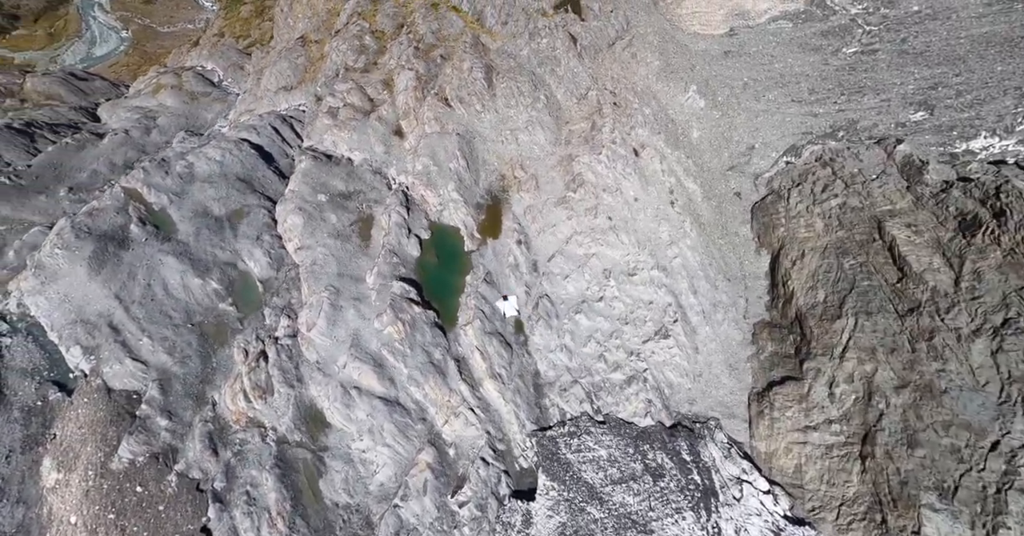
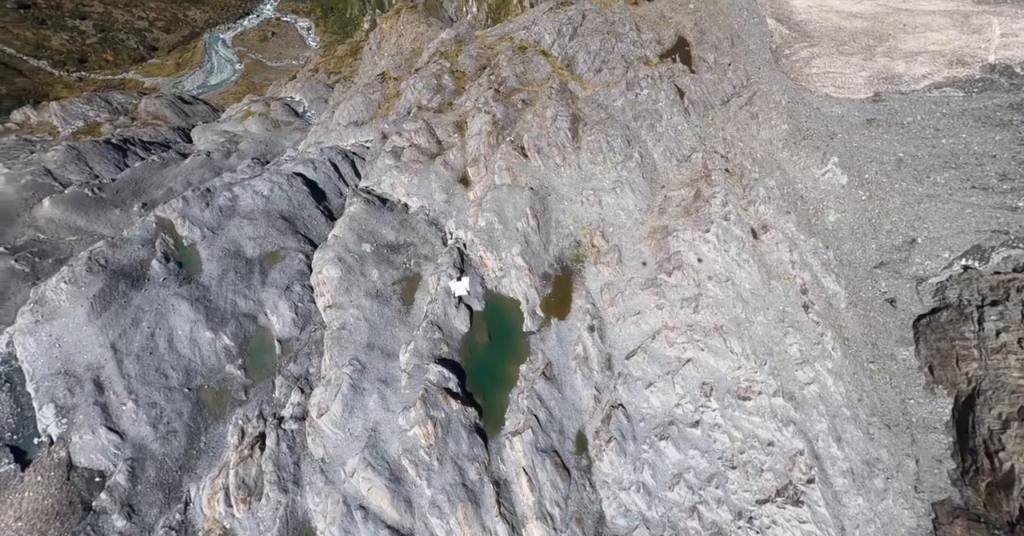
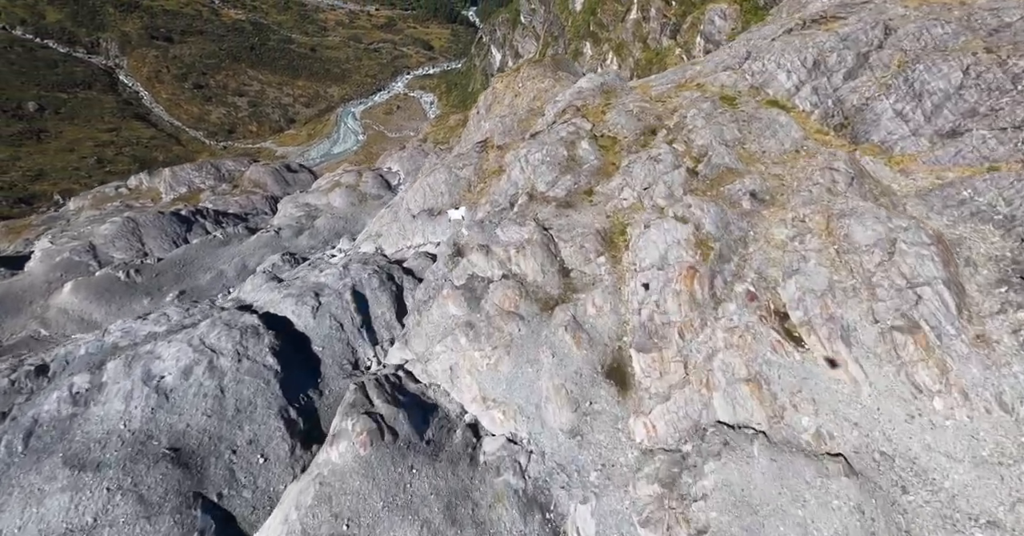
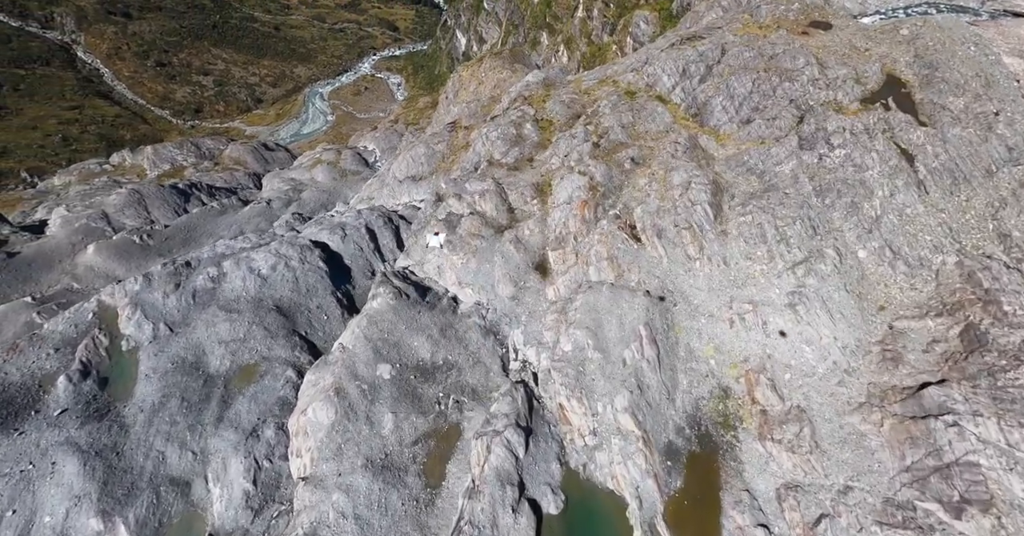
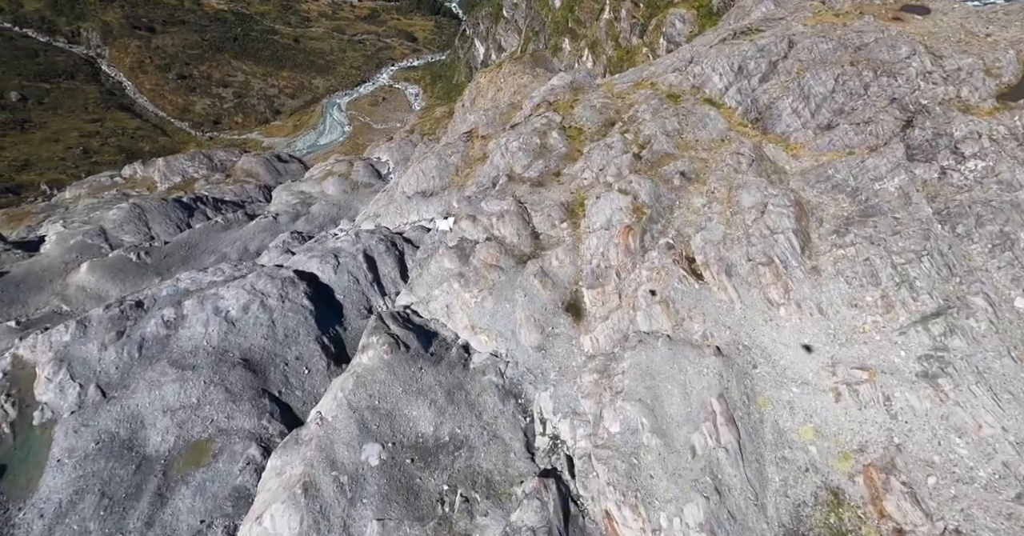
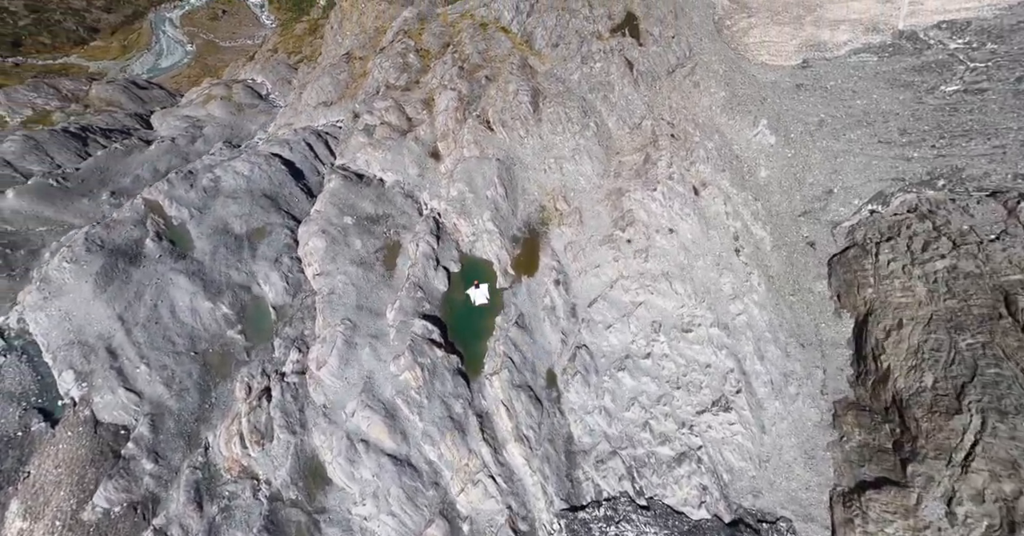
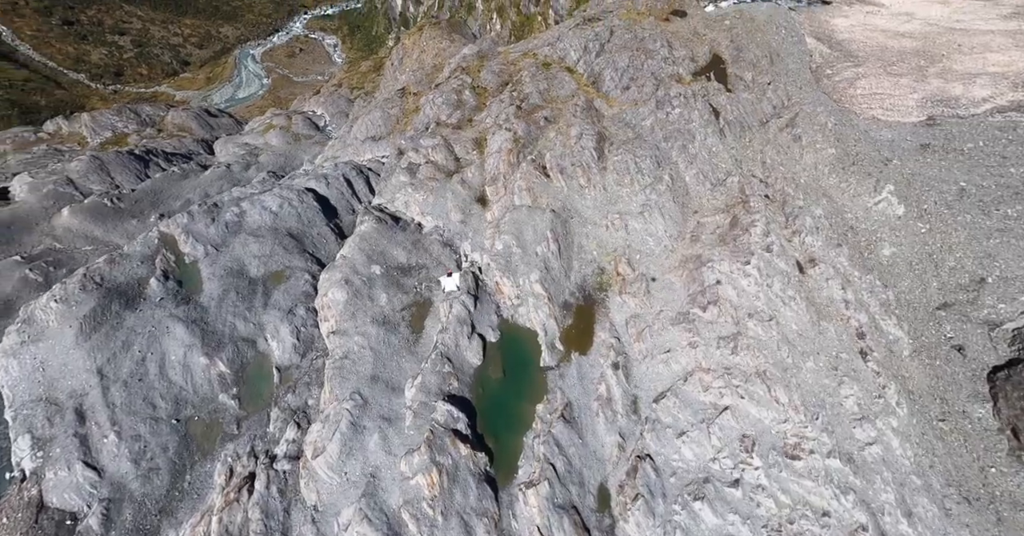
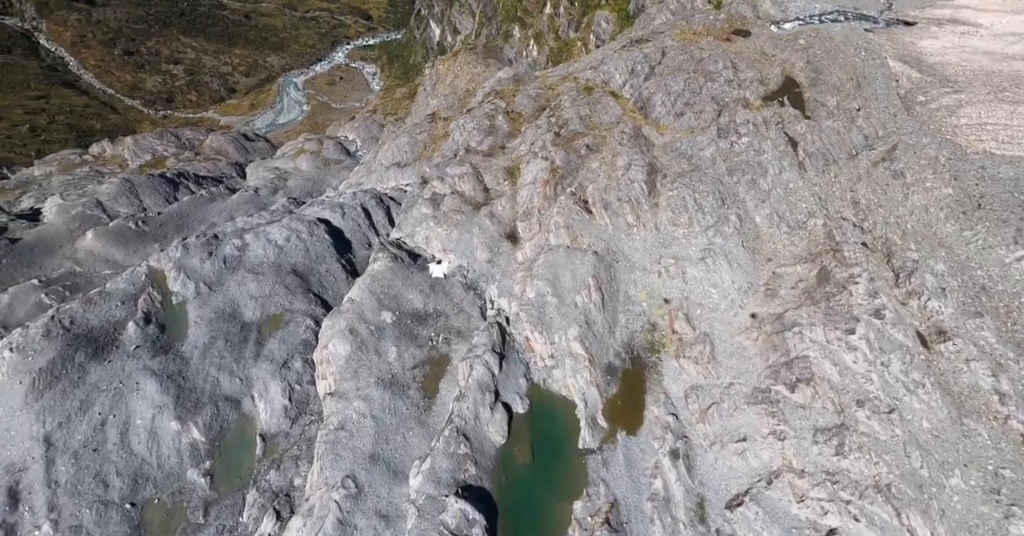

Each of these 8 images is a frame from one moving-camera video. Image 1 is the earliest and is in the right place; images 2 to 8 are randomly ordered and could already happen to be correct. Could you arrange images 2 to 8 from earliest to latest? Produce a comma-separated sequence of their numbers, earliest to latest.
6, 2, 7, 8, 4, 5, 3
